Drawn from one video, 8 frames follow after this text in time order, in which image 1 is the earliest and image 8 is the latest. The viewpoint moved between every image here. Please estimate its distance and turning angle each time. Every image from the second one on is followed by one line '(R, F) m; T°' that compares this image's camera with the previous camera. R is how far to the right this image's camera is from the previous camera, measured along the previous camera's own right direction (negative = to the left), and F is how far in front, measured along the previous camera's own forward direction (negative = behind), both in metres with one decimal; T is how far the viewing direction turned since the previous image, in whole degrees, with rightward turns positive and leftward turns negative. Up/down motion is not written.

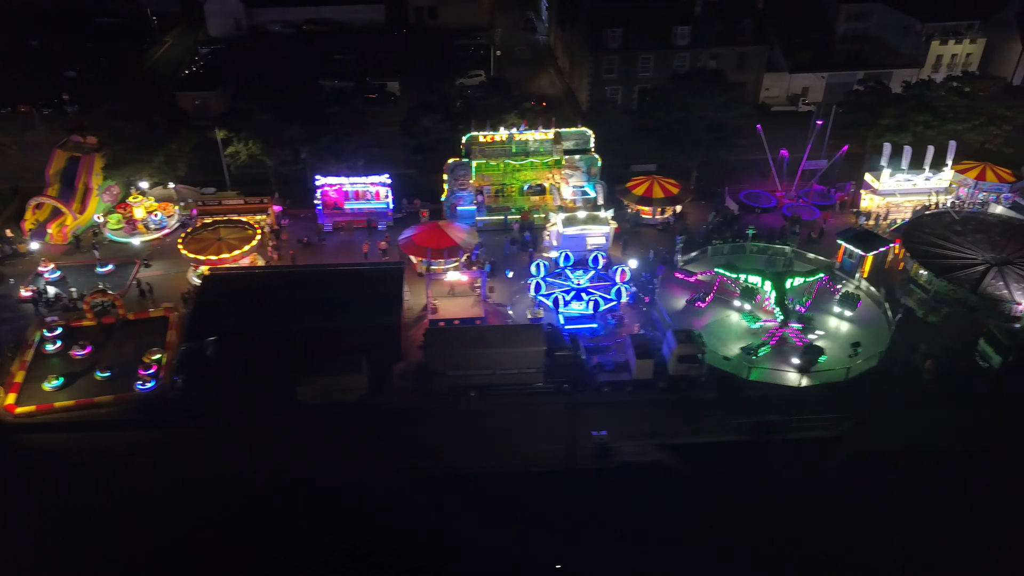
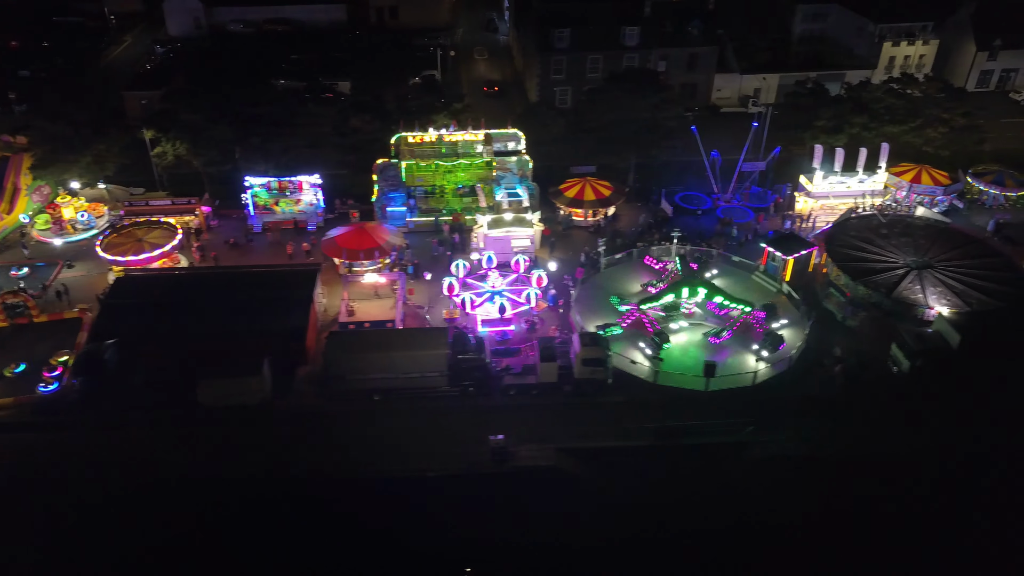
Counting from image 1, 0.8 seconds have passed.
(+3.6, +0.2) m; 0°
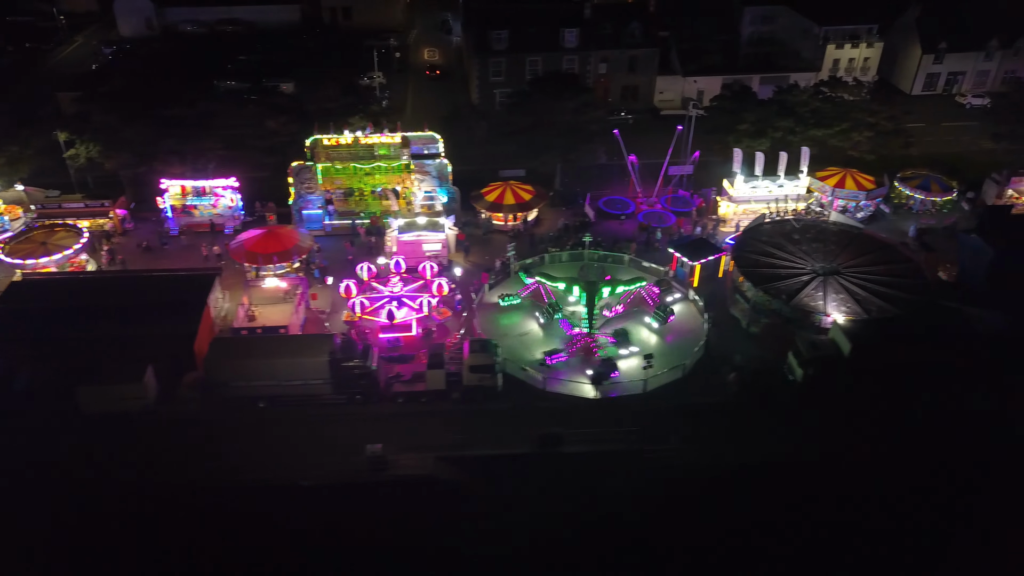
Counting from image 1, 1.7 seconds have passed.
(+4.1, +0.4) m; 0°
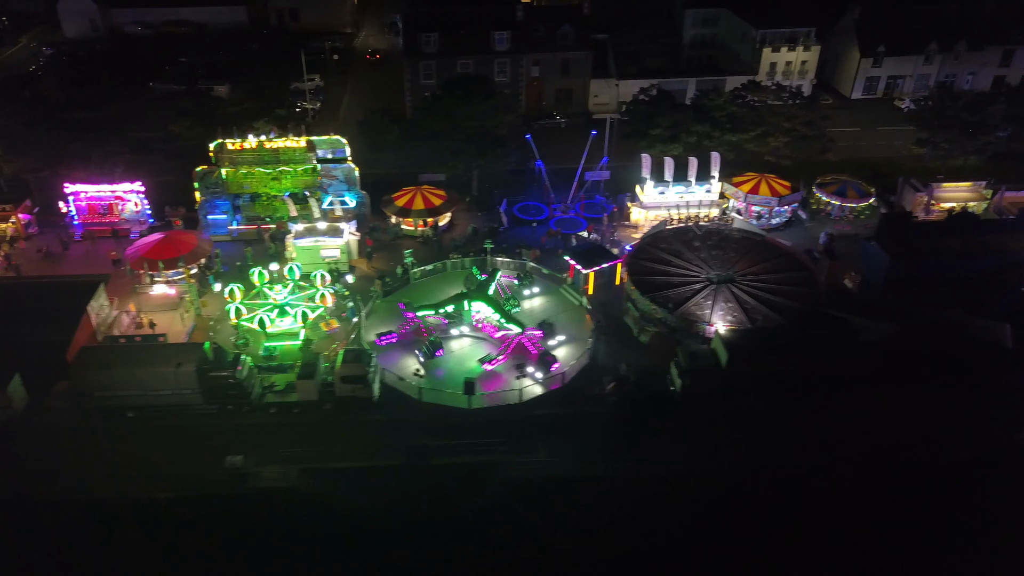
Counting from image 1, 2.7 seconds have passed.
(+4.6, +0.4) m; 0°
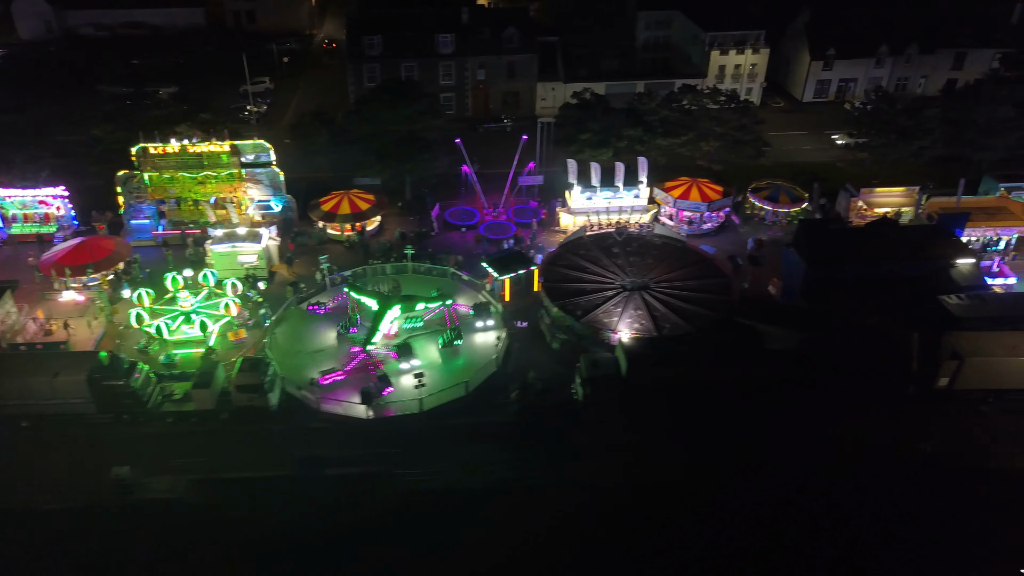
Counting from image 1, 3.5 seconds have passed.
(+3.6, +0.4) m; 0°
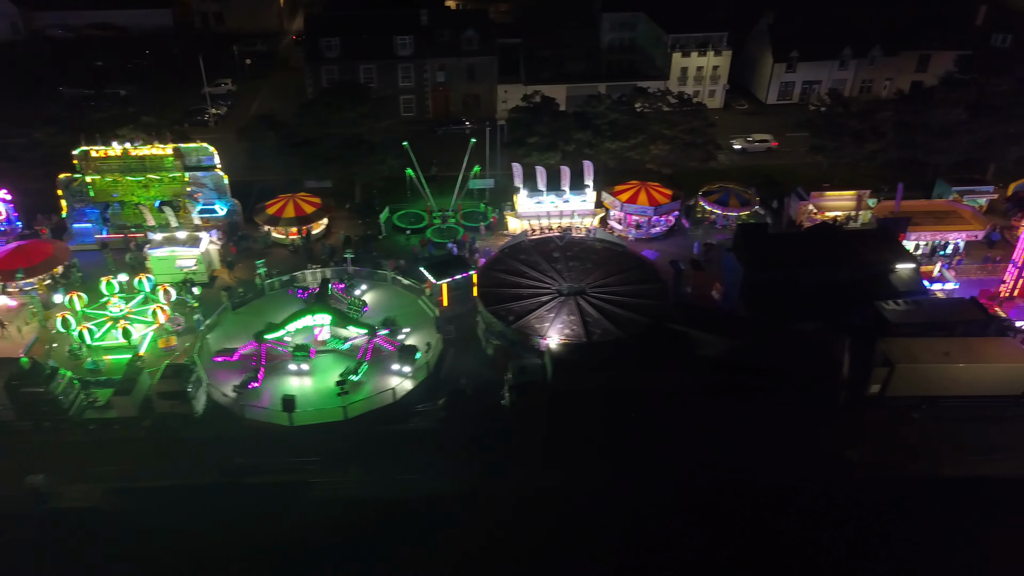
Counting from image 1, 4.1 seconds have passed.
(+2.6, +0.3) m; 0°
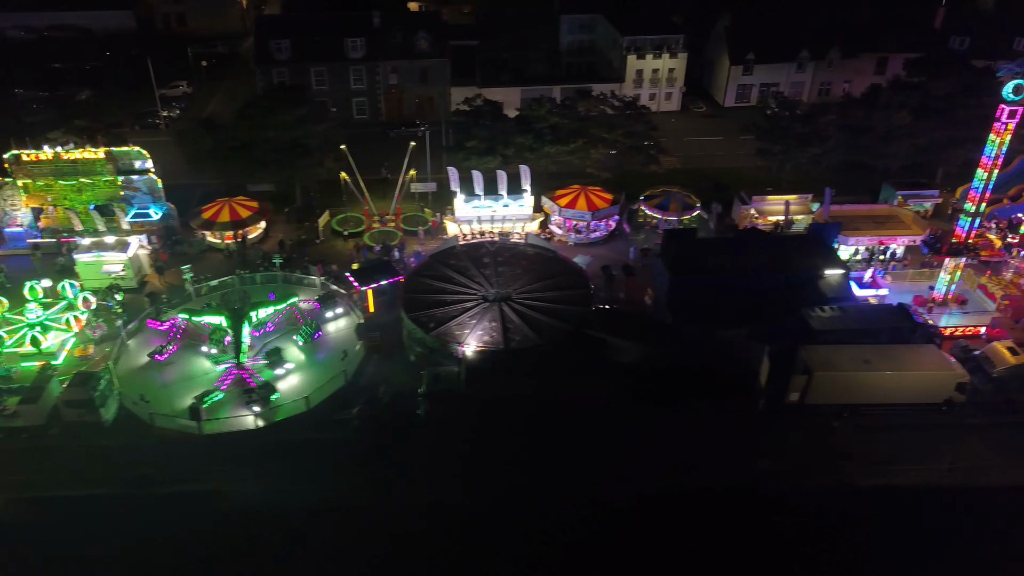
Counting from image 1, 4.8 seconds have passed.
(+3.0, +0.3) m; 0°
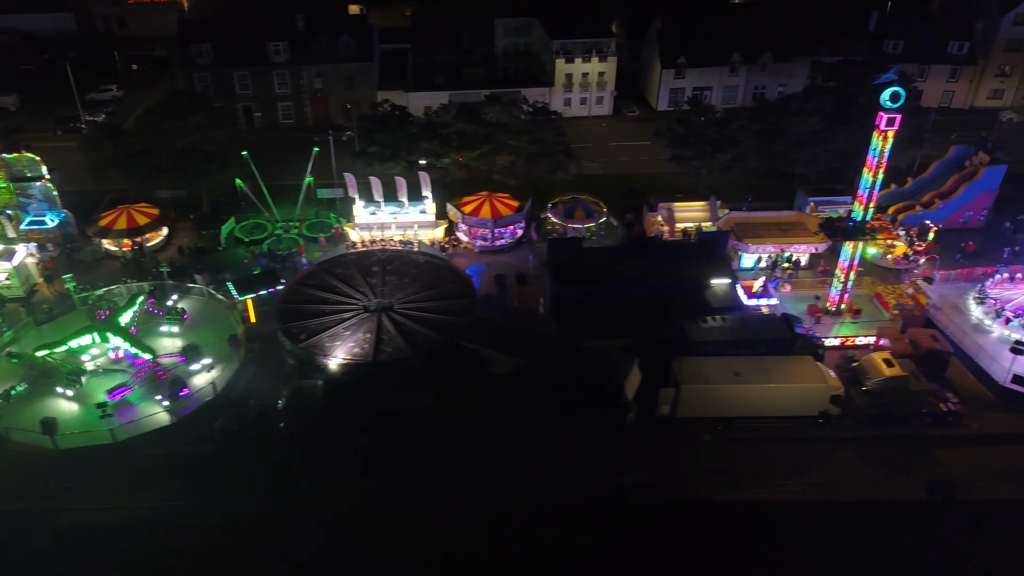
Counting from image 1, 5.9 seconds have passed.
(+4.6, +0.5) m; 0°
